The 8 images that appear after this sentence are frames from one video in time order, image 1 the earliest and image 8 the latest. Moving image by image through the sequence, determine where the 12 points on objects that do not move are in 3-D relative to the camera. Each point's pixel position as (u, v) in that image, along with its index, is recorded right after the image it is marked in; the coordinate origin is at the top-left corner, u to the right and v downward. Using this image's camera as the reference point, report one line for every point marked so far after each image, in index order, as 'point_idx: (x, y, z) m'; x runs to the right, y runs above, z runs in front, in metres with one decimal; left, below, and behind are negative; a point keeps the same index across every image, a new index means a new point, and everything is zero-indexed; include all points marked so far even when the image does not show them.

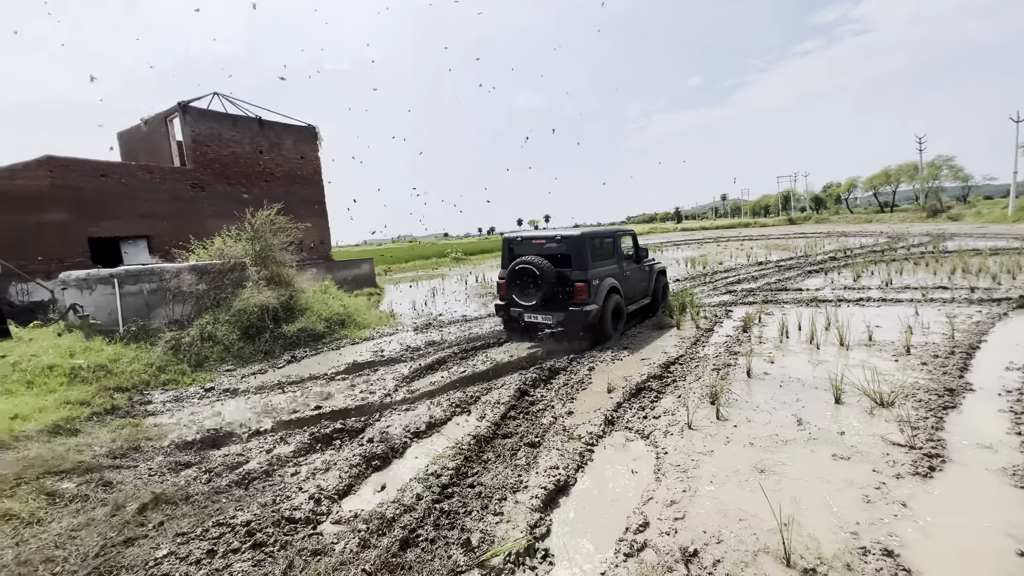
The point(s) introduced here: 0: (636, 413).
0: (+0.7, -0.7, +2.7) m
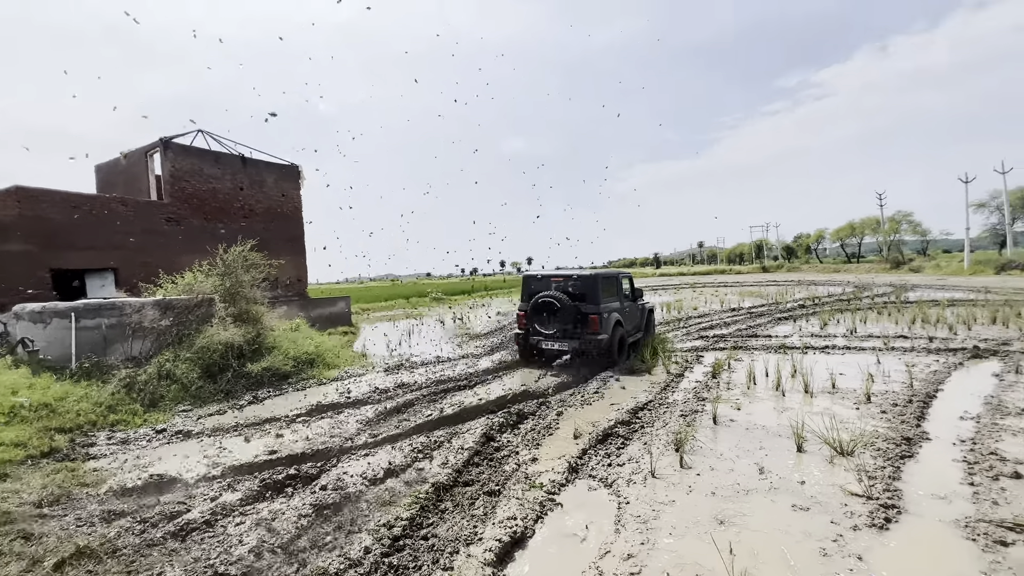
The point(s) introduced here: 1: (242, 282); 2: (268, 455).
0: (+0.5, -1.0, +2.6) m
1: (-3.2, +0.1, +5.3) m
2: (-1.5, -1.0, +2.7) m
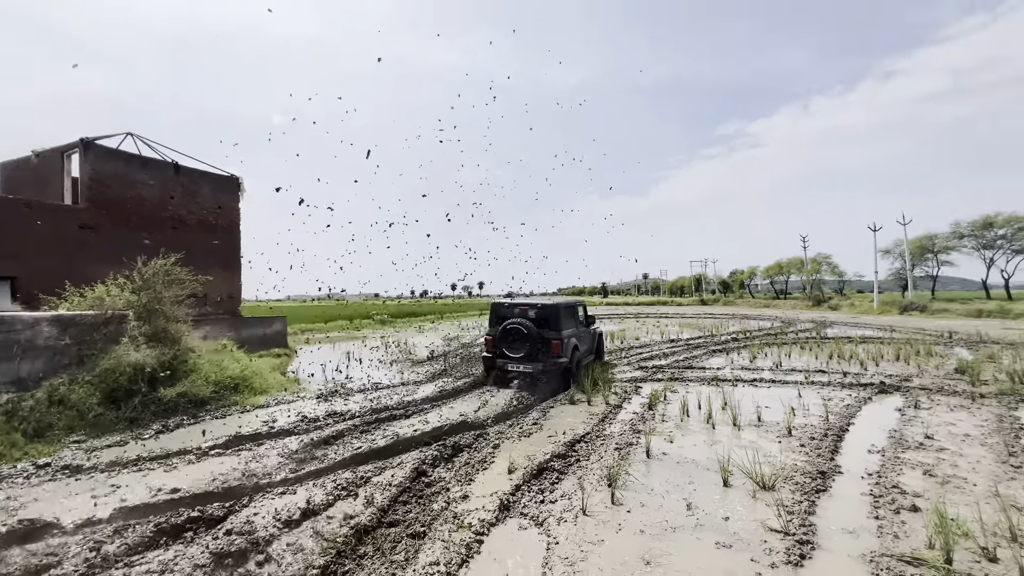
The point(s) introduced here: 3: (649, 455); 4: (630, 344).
0: (+0.1, -1.2, +2.5) m
1: (-3.8, -0.1, +4.9) m
2: (-1.8, -1.1, +2.4) m
3: (+1.0, -1.2, +3.2) m
4: (+3.0, -1.4, +11.3) m
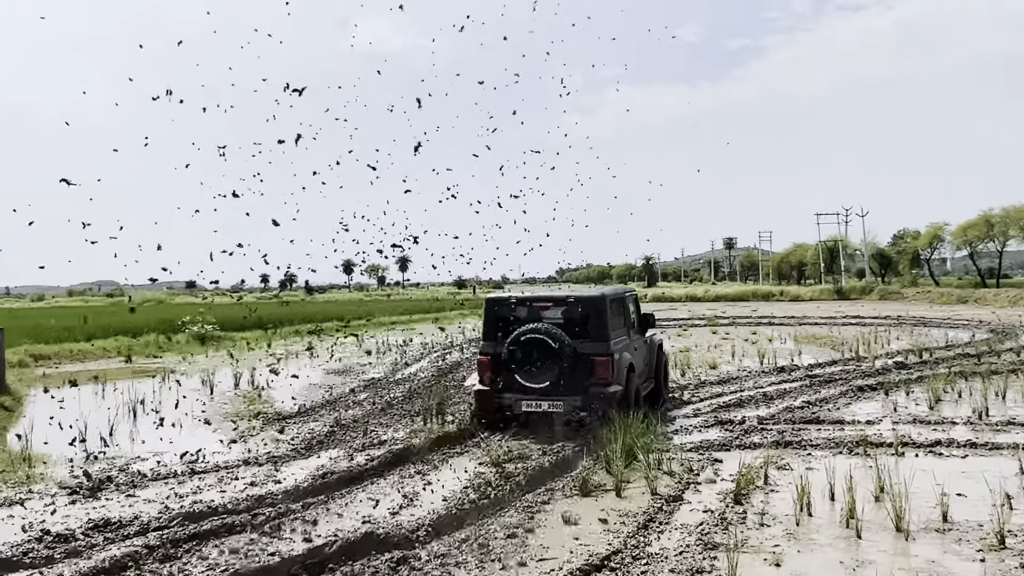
0: (-2.1, -2.9, -0.7) m
1: (-5.4, -1.7, +2.4) m
2: (-4.0, -2.9, -0.4) m
3: (-1.1, -2.8, -0.3) m
4: (+2.9, -1.9, +7.0) m
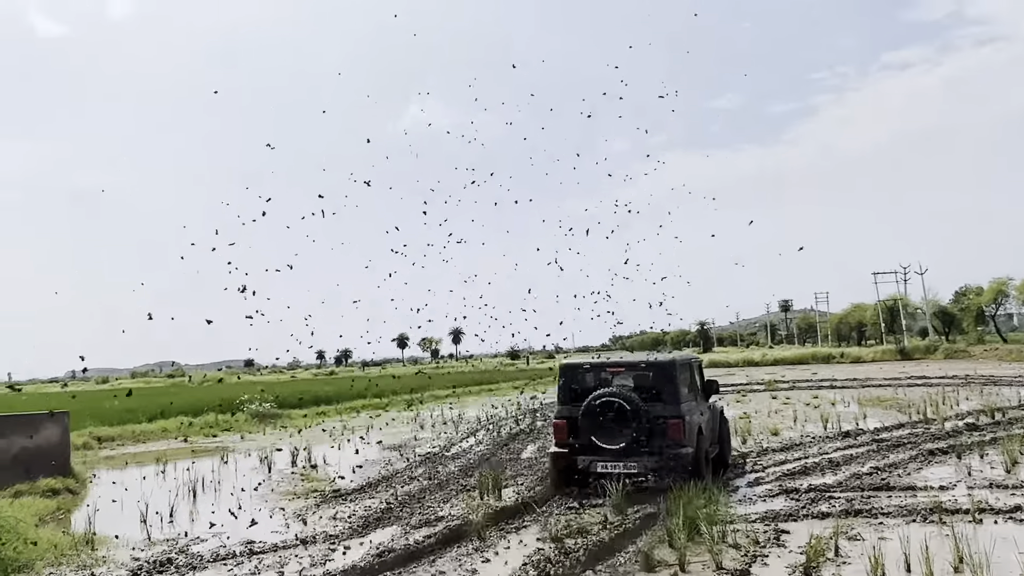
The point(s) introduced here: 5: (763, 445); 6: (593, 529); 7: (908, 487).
0: (-2.2, -2.8, +0.1) m
1: (-5.1, -2.3, +3.8) m
2: (-4.0, -3.0, +0.7) m
3: (-1.1, -2.8, +0.5) m
4: (+3.7, -2.9, +7.3) m
5: (+8.1, -5.1, +14.5) m
6: (+1.9, -5.8, +11.2) m
7: (+8.6, -4.3, +9.7) m
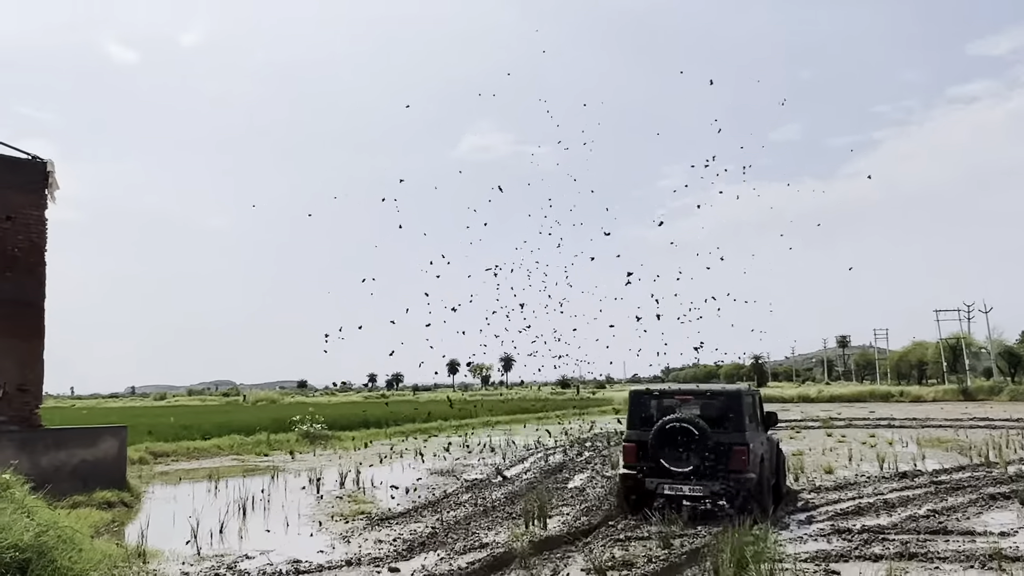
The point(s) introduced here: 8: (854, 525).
0: (-2.1, -2.9, +1.1) m
1: (-4.6, -2.5, +5.1) m
2: (-3.9, -3.1, +1.9) m
3: (-1.0, -2.9, +1.4) m
4: (+4.5, -3.5, +7.6) m
5: (+9.6, -6.2, +14.1) m
6: (+3.1, -6.6, +11.5) m
7: (+9.6, -5.2, +9.5) m
8: (+8.7, -6.0, +11.4) m
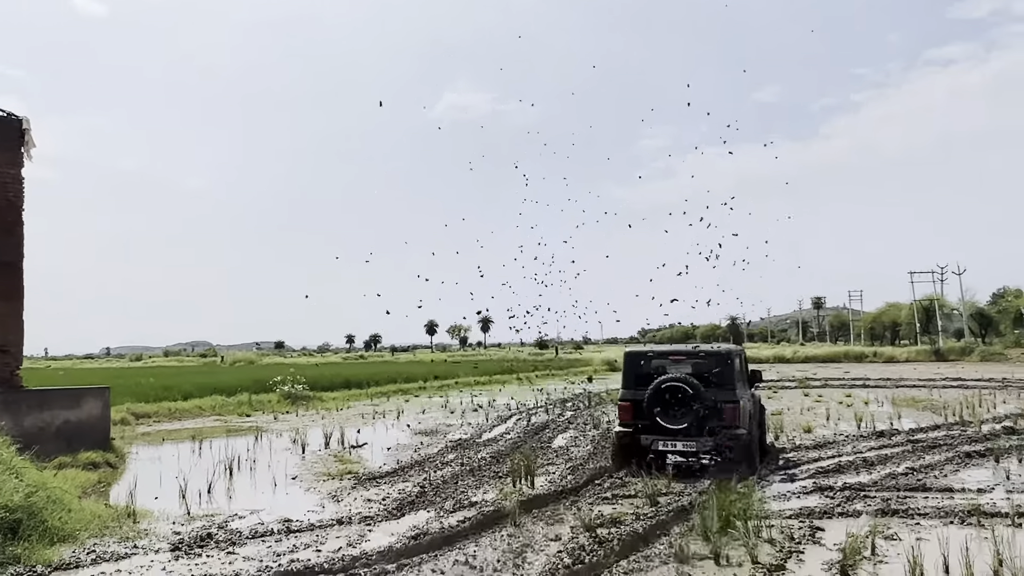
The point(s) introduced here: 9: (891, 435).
0: (-1.6, -3.4, +0.8) m
1: (-4.3, -2.8, +4.6) m
2: (-3.4, -3.6, +1.5) m
3: (-0.5, -3.3, +1.1) m
4: (+4.6, -3.1, +7.7) m
5: (+9.4, -5.1, +14.7) m
6: (+3.1, -6.0, +11.8) m
7: (+9.6, -4.5, +10.0) m
8: (+8.6, -5.2, +11.9) m
9: (+11.2, -4.3, +13.2) m
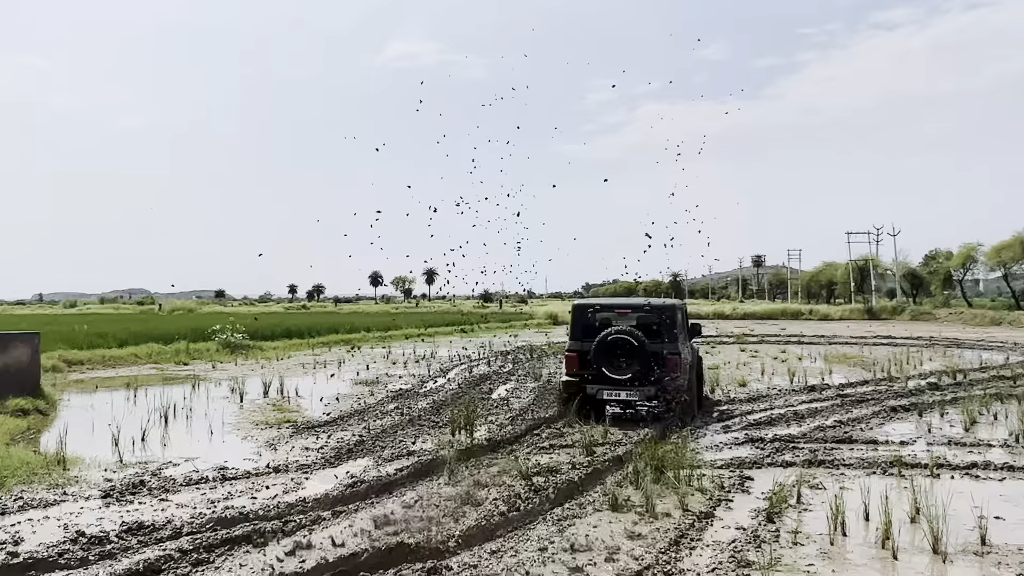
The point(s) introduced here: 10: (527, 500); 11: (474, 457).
0: (-1.8, -3.1, -0.2) m
1: (-4.9, -2.0, +3.2) m
2: (-3.7, -3.1, +0.3) m
3: (-0.8, -3.0, +0.2) m
4: (+3.6, -2.3, +7.3) m
5: (+7.4, -3.6, +15.0) m
6: (+1.4, -4.7, +11.5) m
7: (+8.2, -3.5, +10.3) m
8: (+6.9, -4.0, +12.2) m
9: (+9.4, -3.0, +13.7) m
10: (+0.4, -4.6, +9.6) m
11: (-0.9, -4.8, +12.6) m
